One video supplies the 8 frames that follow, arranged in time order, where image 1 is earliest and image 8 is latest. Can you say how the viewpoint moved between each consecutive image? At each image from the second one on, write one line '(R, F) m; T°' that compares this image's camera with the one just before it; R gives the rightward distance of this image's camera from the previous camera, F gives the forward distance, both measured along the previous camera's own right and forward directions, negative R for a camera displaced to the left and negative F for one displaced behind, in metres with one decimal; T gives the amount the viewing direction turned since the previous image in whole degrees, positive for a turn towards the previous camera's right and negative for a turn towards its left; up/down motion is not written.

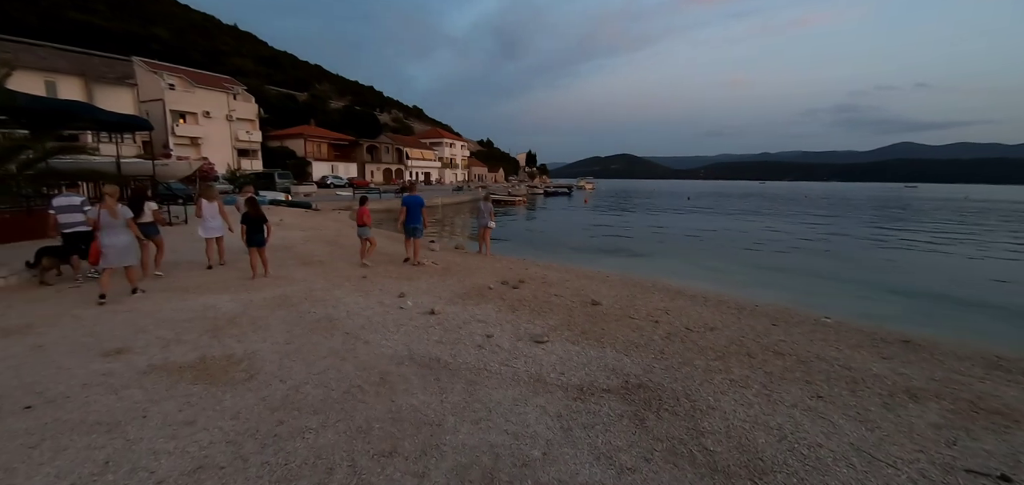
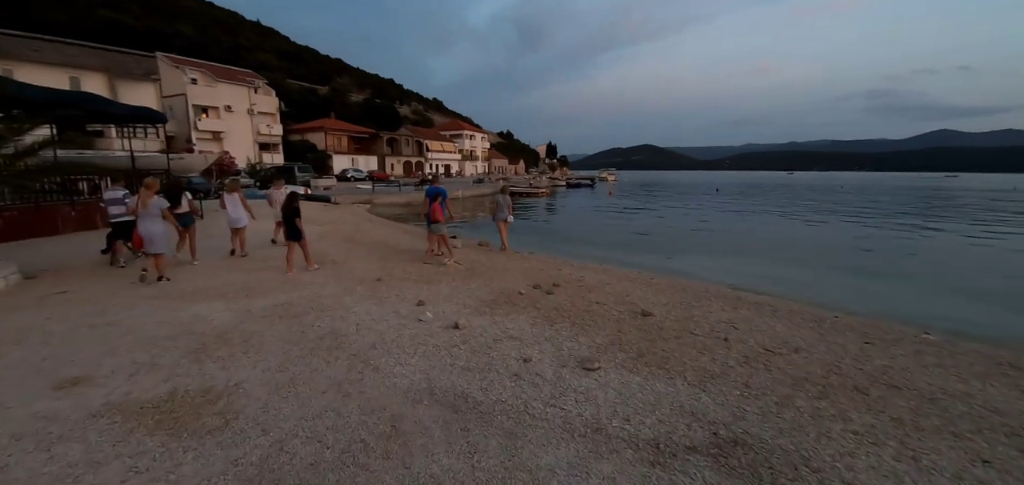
(-0.3, +1.2) m; -3°
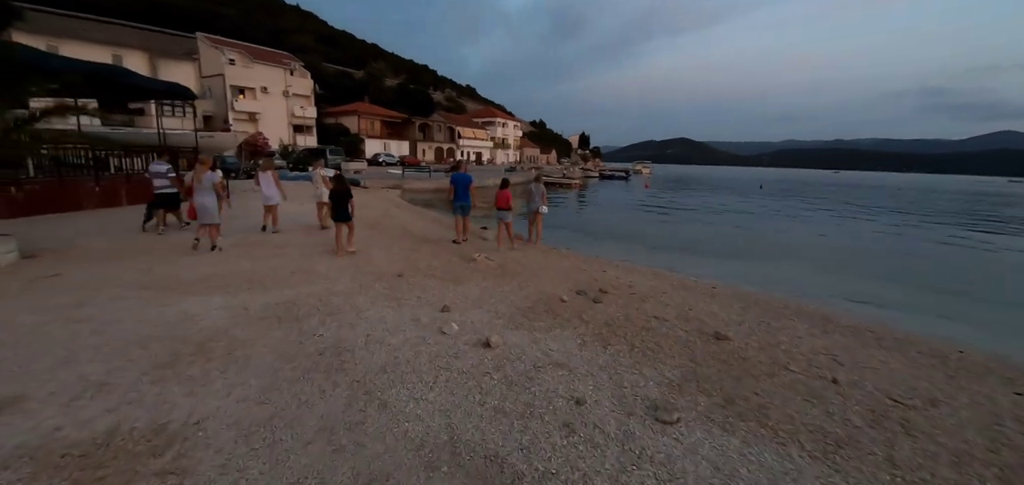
(-0.3, +1.2) m; -4°
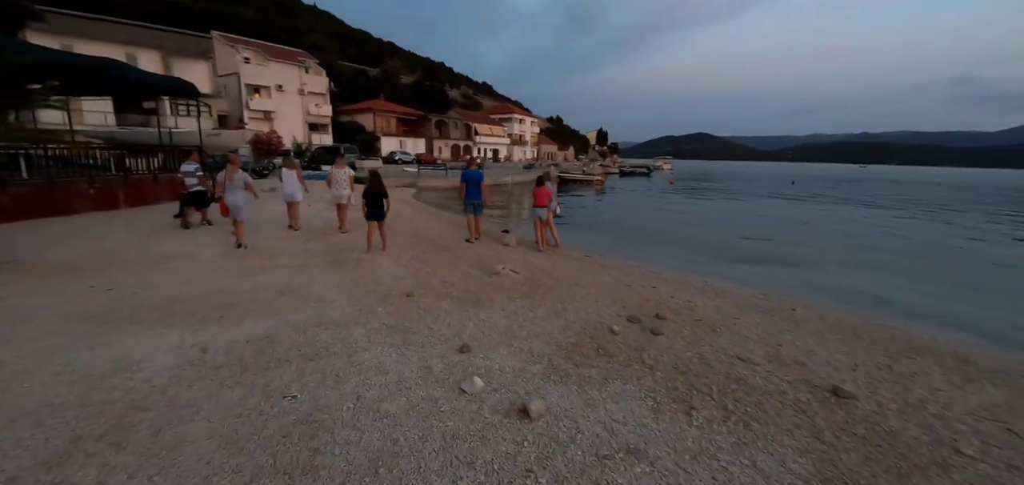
(-0.3, +1.4) m; -2°
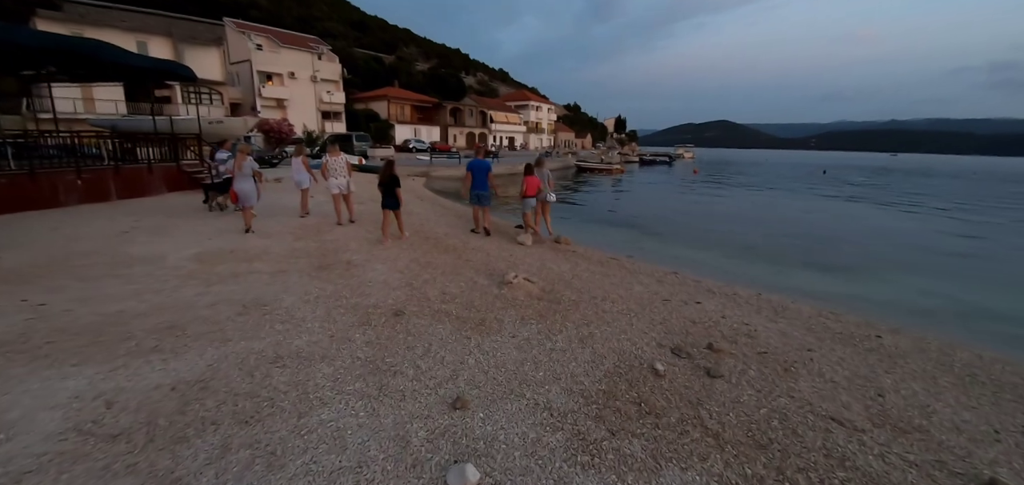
(0.0, +1.2) m; -2°
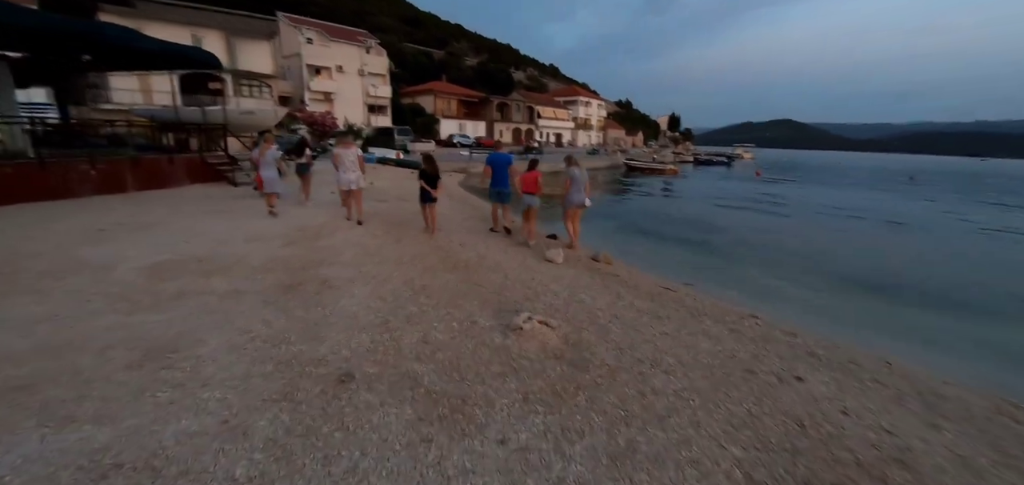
(+0.3, +1.8) m; -6°
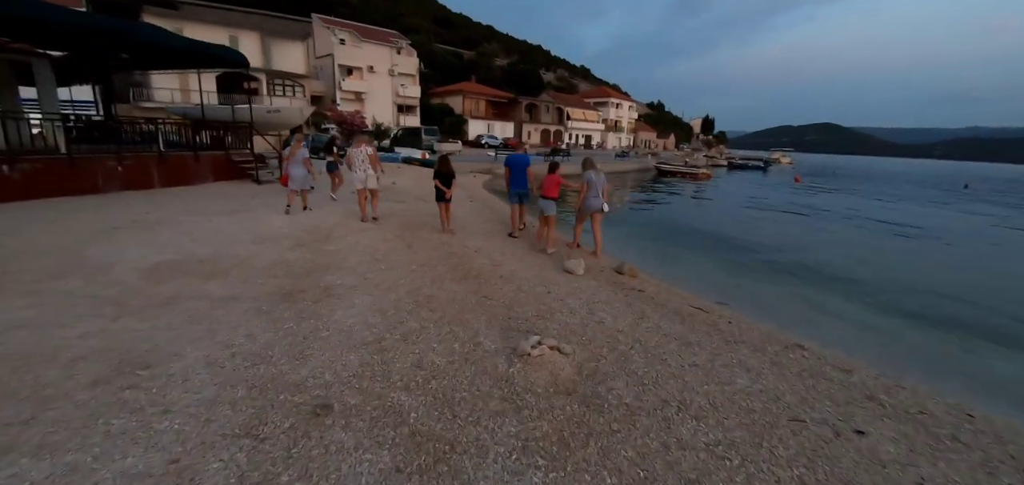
(+0.2, +0.5) m; -4°
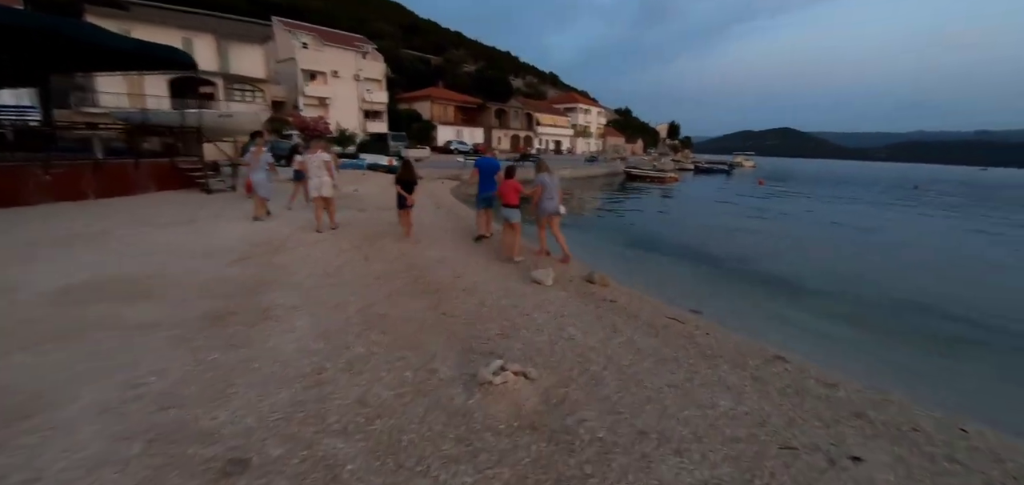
(+0.2, +0.4) m; +4°
